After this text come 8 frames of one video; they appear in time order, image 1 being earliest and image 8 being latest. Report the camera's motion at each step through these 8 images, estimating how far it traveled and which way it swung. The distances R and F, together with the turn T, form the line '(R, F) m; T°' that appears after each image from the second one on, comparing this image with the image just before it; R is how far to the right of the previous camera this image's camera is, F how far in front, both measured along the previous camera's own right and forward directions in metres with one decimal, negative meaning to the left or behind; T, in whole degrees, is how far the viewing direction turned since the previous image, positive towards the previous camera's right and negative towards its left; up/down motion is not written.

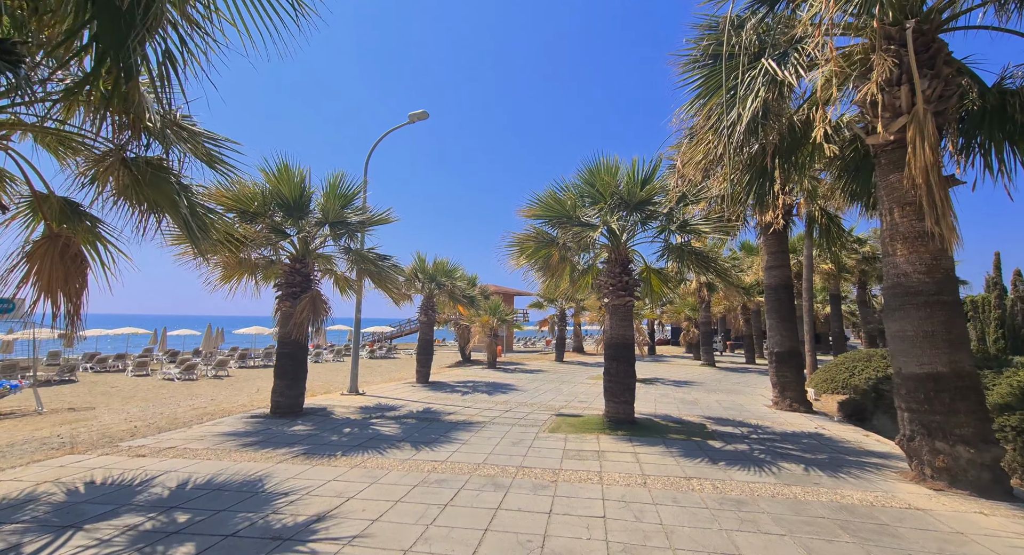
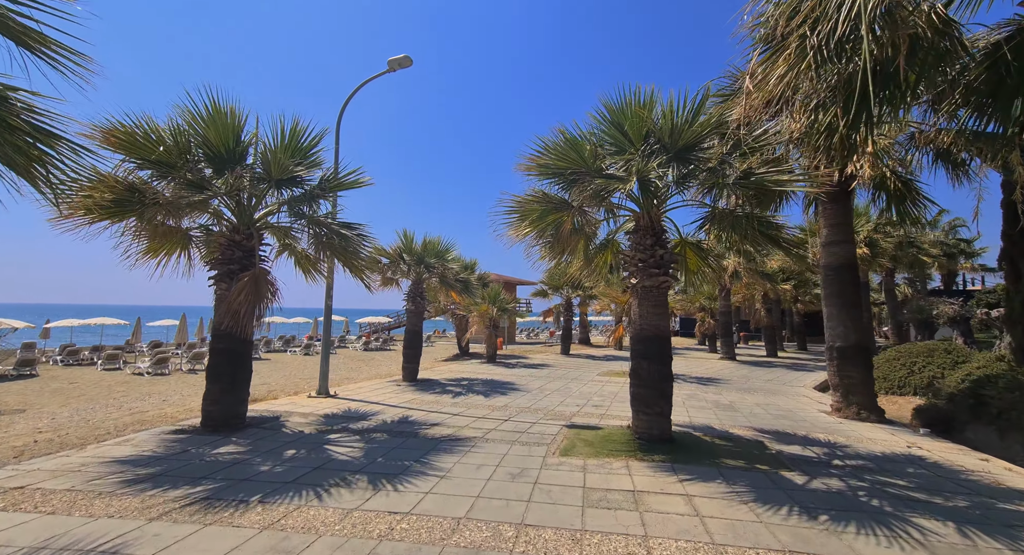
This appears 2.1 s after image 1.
(0.0, +1.9) m; 0°
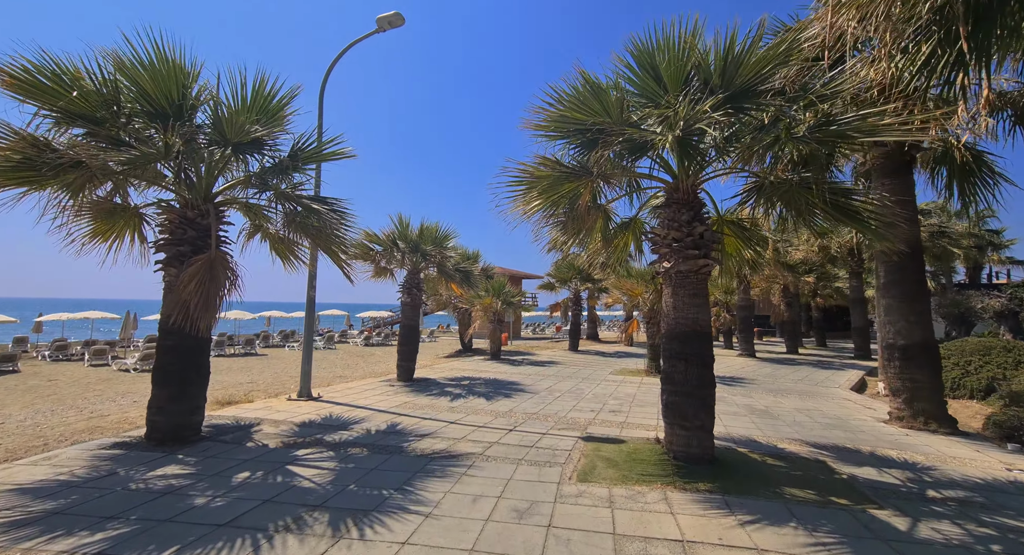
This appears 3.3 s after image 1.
(0.0, +1.1) m; -1°
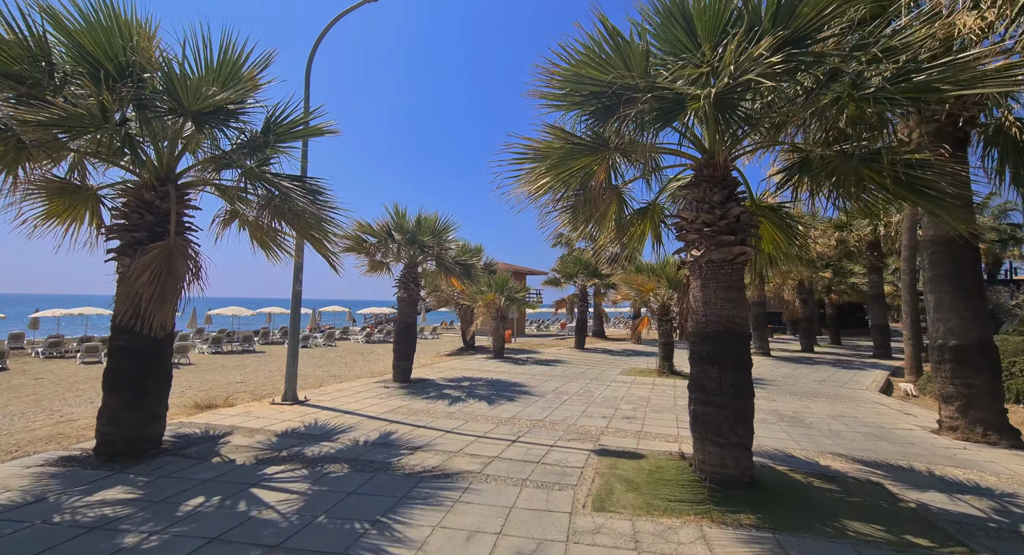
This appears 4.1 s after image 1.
(0.0, +0.7) m; -1°
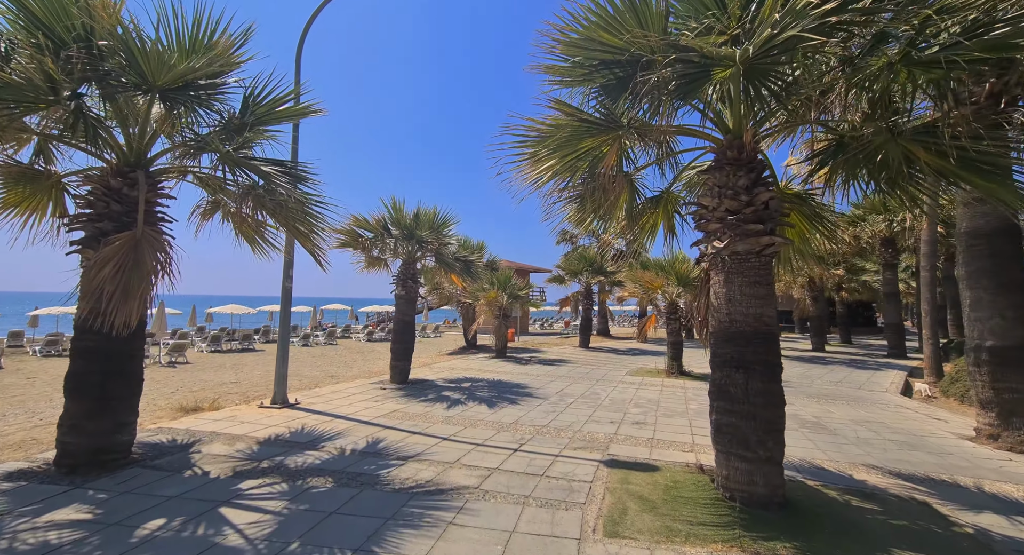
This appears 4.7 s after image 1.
(0.0, +0.5) m; 0°
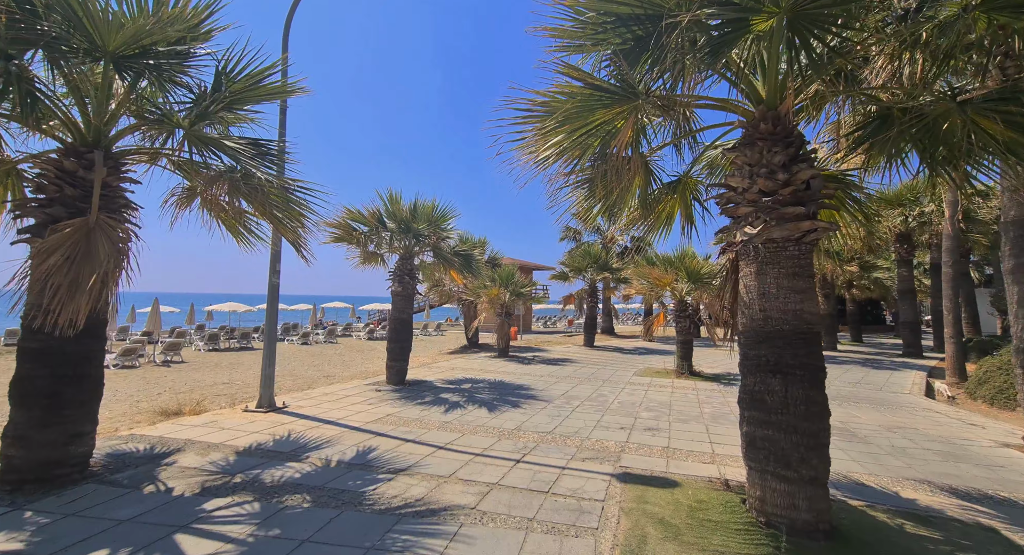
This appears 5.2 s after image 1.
(0.0, +0.5) m; 0°
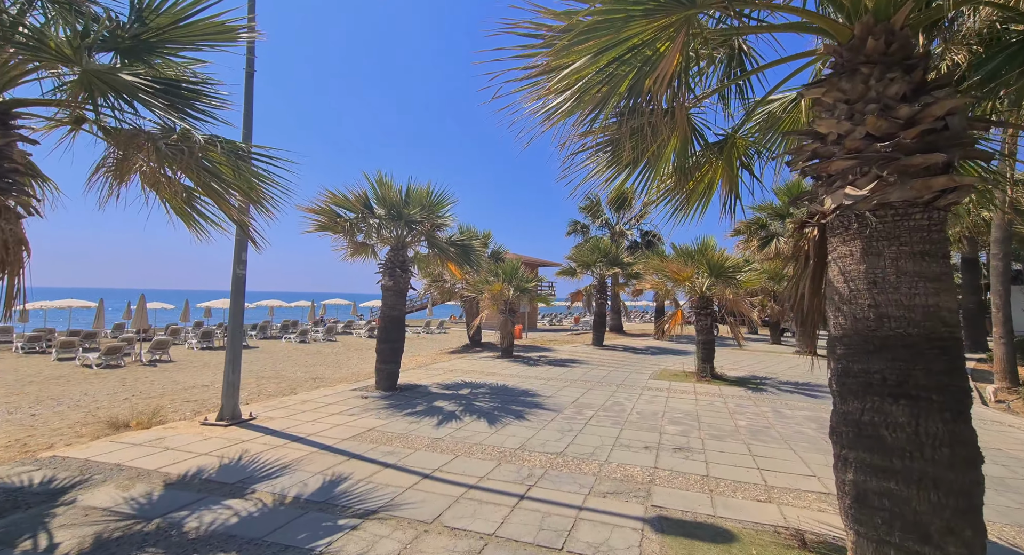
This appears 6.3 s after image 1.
(0.0, +1.0) m; -1°
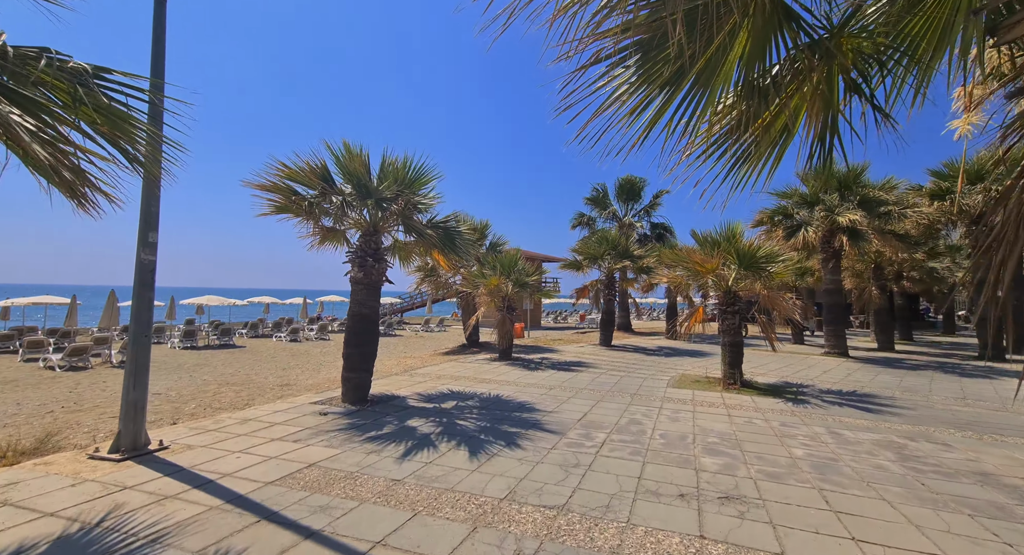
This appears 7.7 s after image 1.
(+0.2, +1.5) m; -1°
